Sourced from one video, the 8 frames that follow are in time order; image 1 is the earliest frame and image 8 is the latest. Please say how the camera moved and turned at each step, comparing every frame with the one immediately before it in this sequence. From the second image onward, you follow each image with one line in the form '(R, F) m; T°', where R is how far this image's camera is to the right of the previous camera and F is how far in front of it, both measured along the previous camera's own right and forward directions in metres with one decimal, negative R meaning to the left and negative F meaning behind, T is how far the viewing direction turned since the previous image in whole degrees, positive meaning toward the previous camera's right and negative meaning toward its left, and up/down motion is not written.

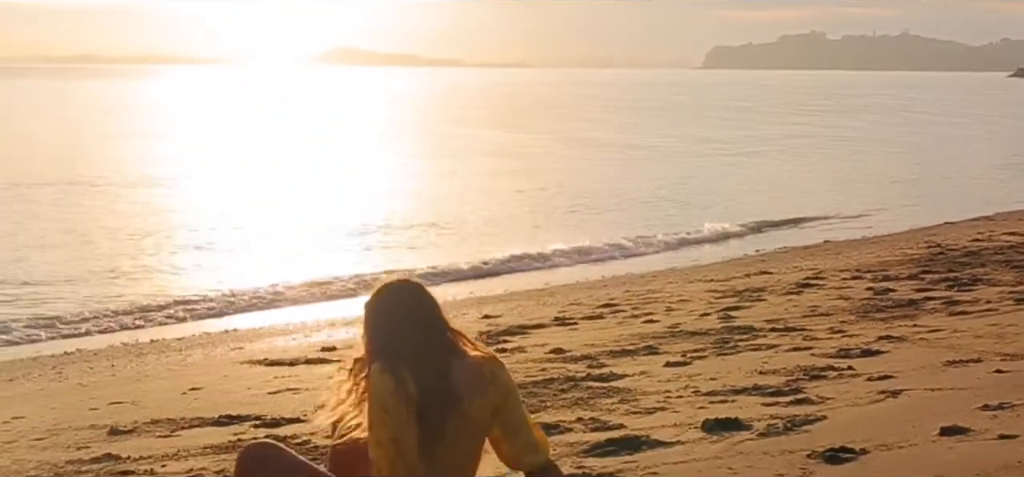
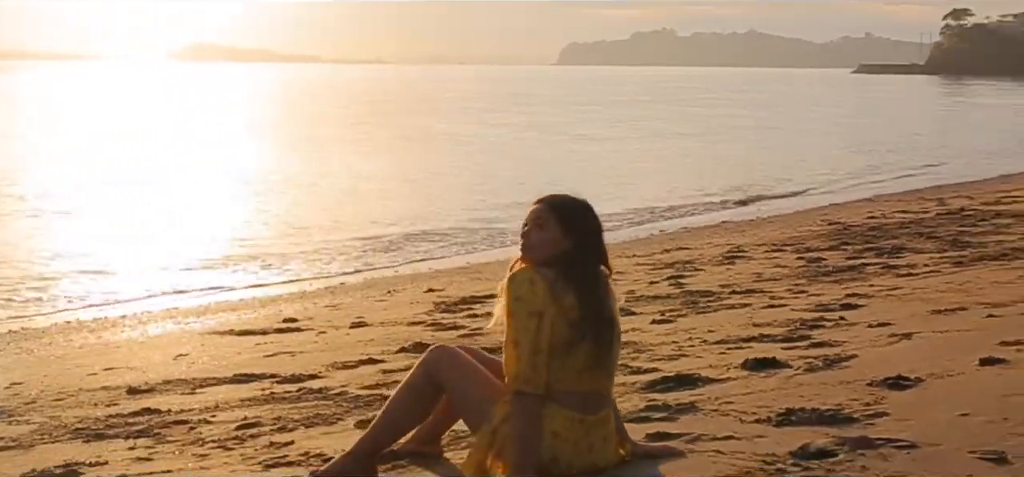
(-0.9, -0.2) m; +7°
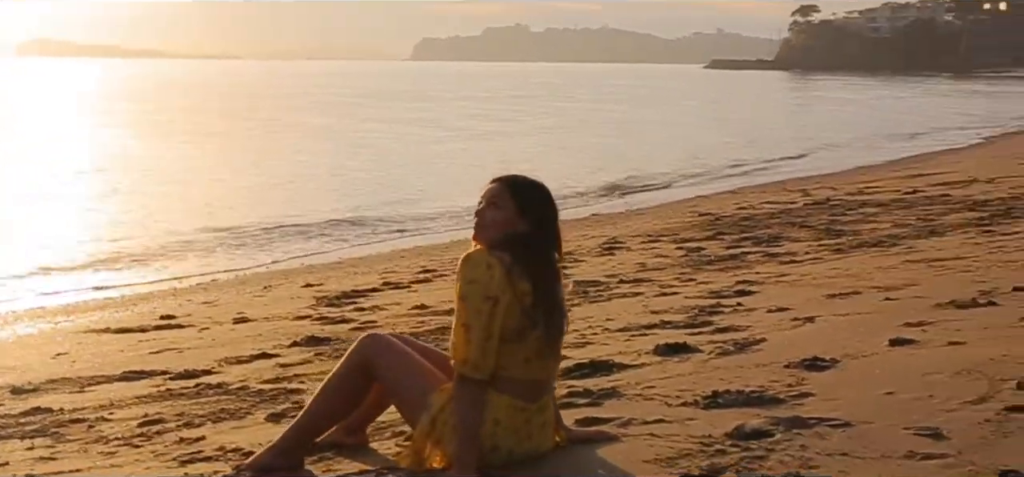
(-0.2, +0.1) m; +5°
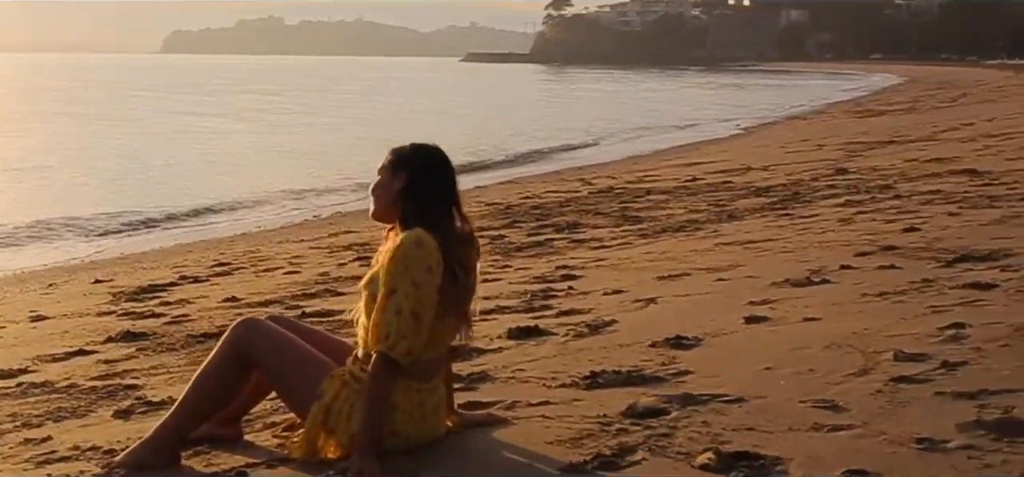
(-0.4, +0.2) m; +9°
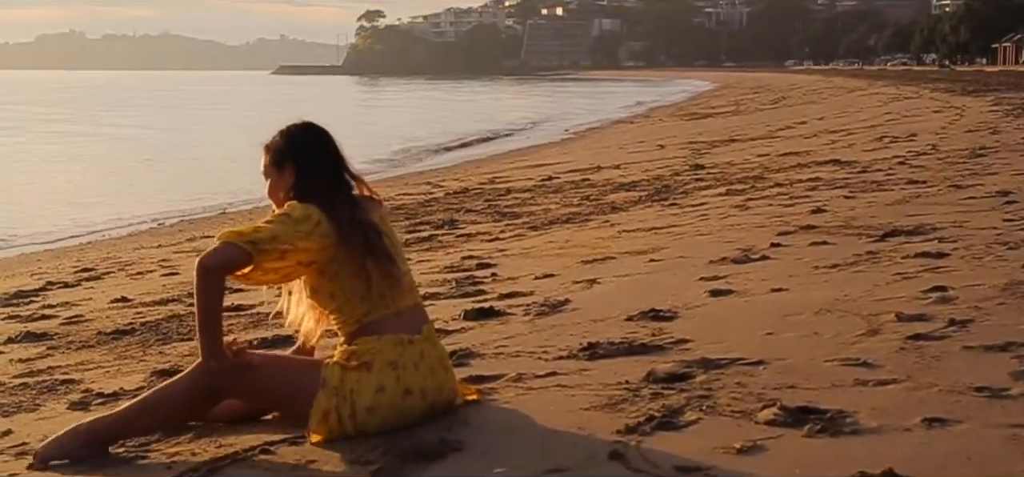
(-0.6, +0.2) m; +7°
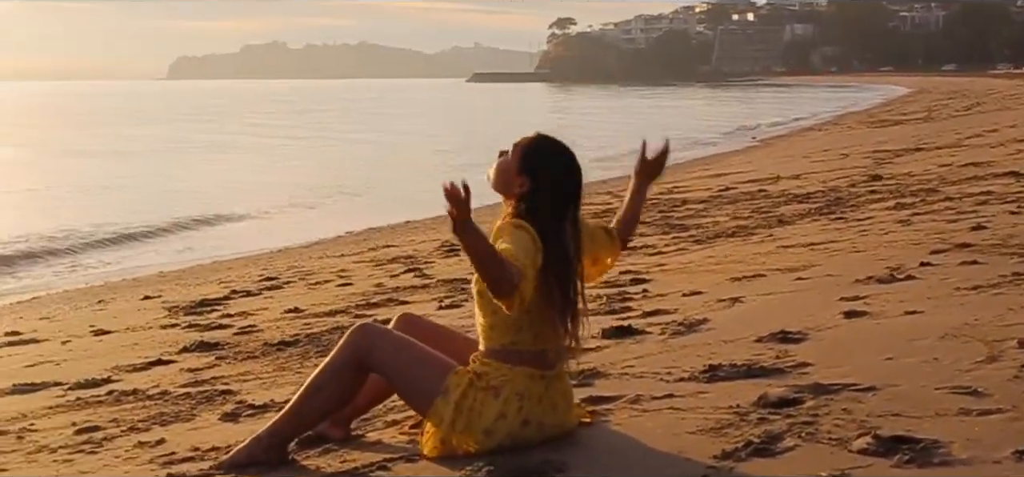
(+0.2, -0.2) m; -7°
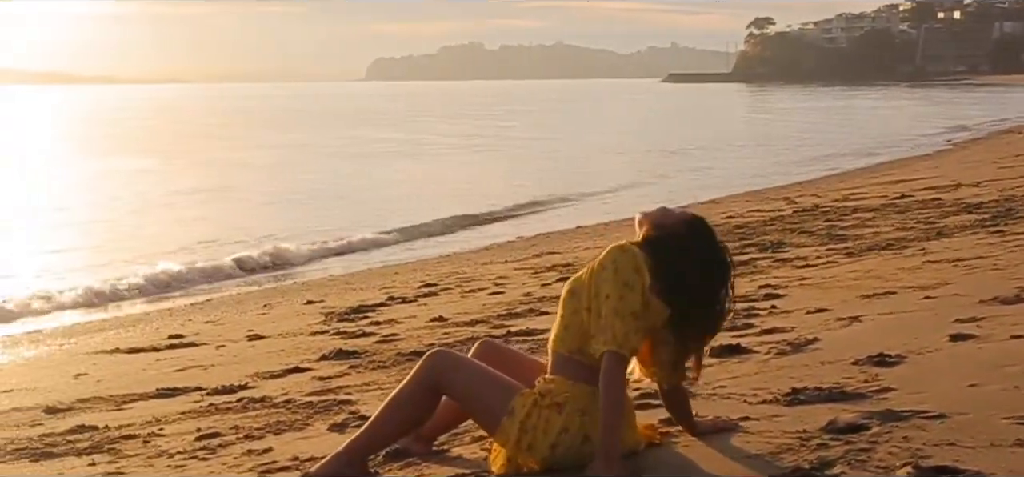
(+0.4, -0.1) m; -8°
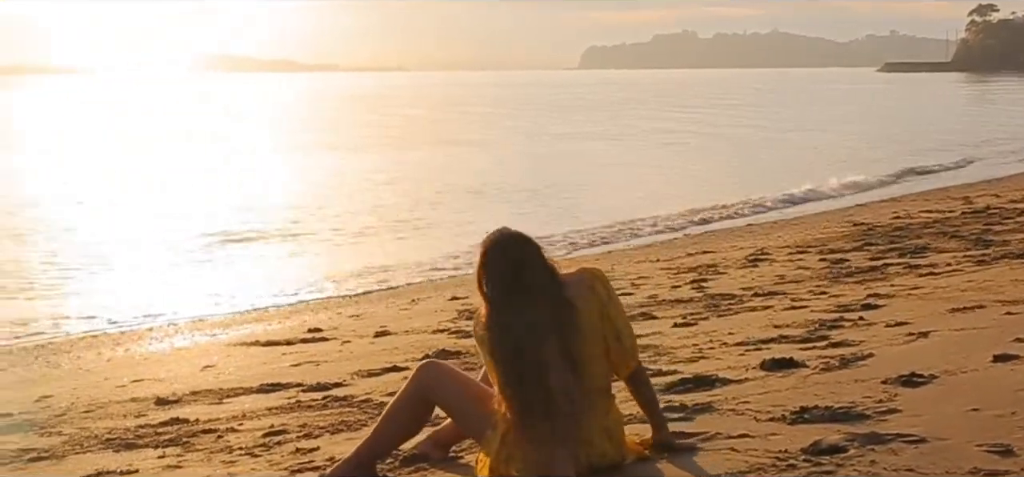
(+0.7, -0.2) m; -9°
